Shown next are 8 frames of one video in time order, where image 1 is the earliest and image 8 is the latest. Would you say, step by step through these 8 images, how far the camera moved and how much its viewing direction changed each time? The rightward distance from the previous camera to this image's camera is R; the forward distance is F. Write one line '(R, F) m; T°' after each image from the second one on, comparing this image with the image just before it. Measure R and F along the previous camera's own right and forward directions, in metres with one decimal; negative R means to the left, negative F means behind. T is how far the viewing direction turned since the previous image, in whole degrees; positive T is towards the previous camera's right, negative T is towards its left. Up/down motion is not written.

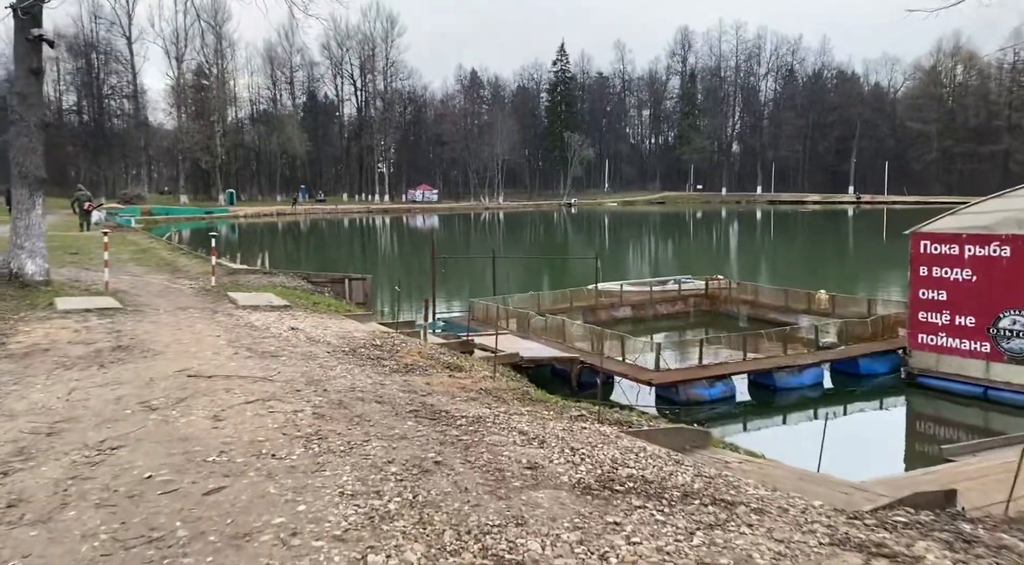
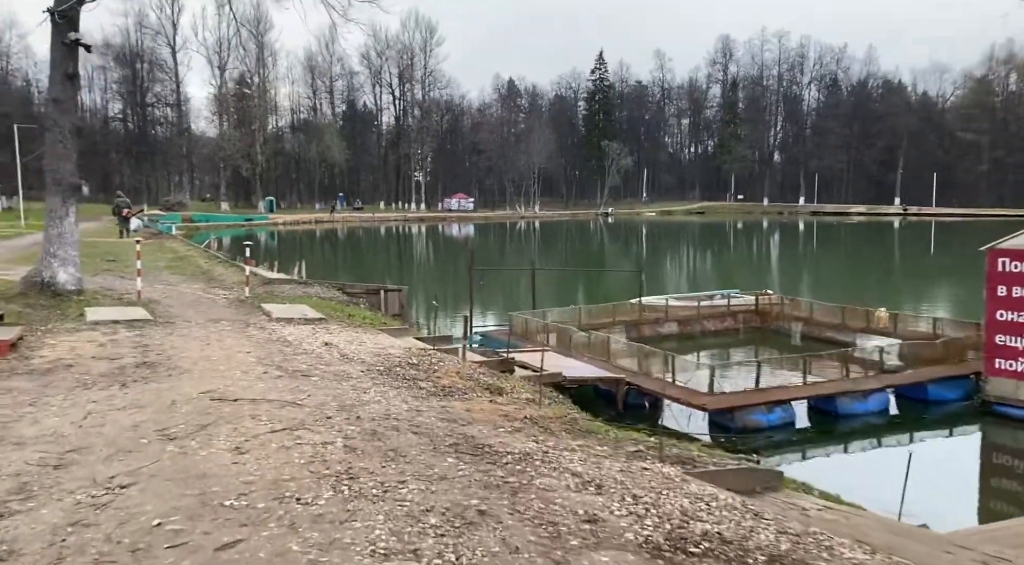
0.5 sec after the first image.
(-0.1, +0.7) m; -2°
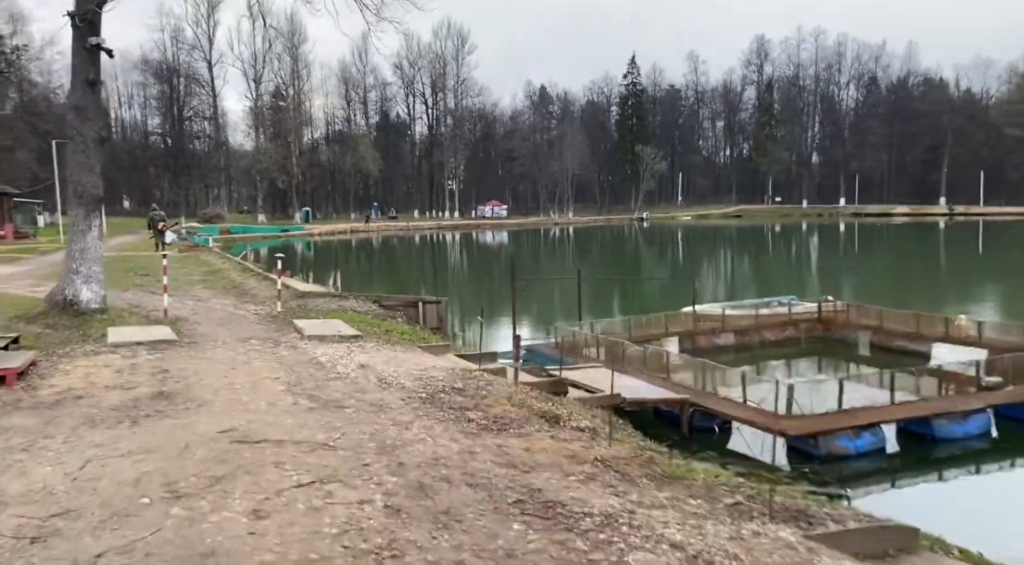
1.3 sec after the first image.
(-0.2, +1.2) m; -2°
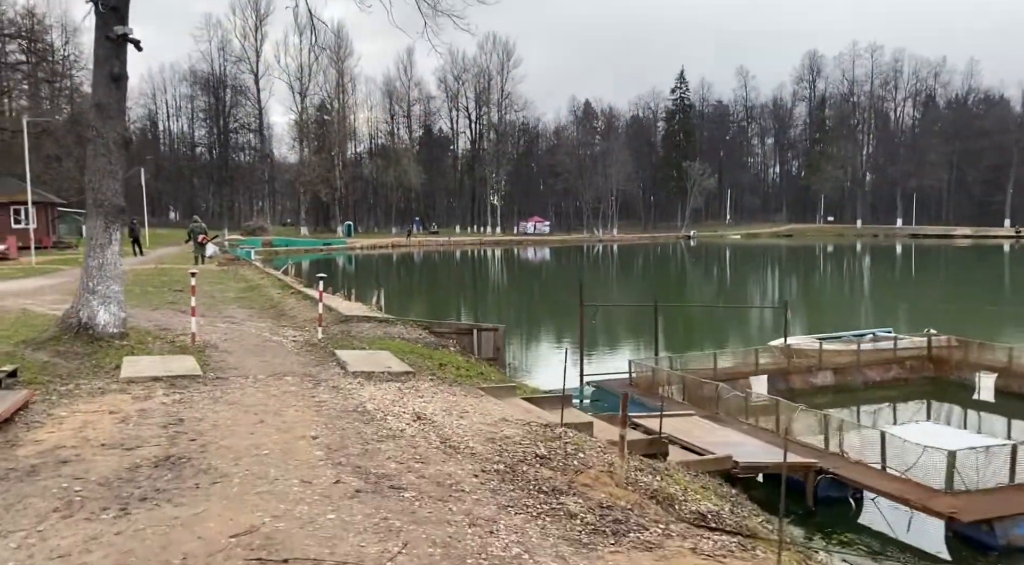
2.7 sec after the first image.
(-0.6, +2.1) m; -3°
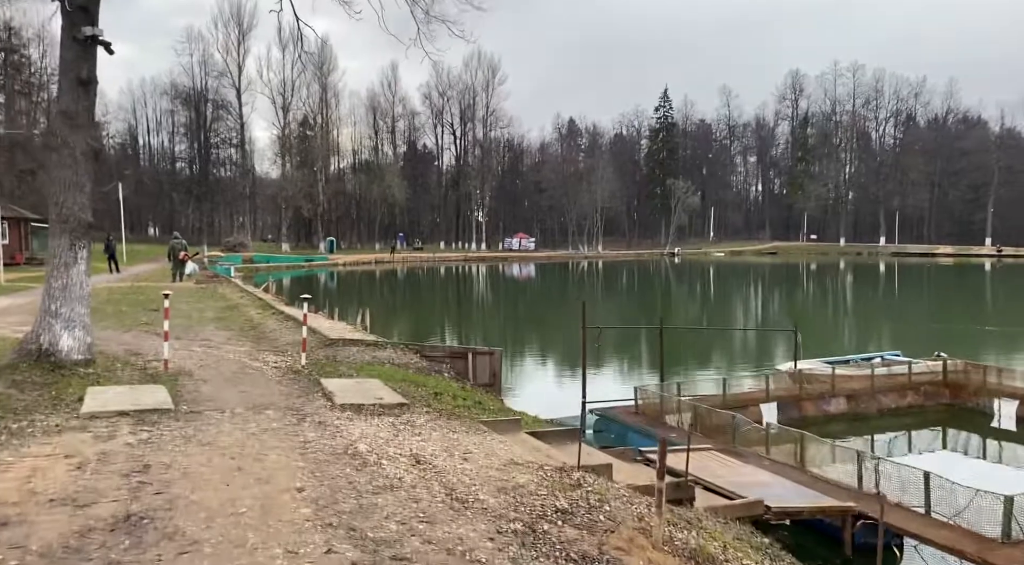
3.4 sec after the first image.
(-0.3, +1.0) m; +1°
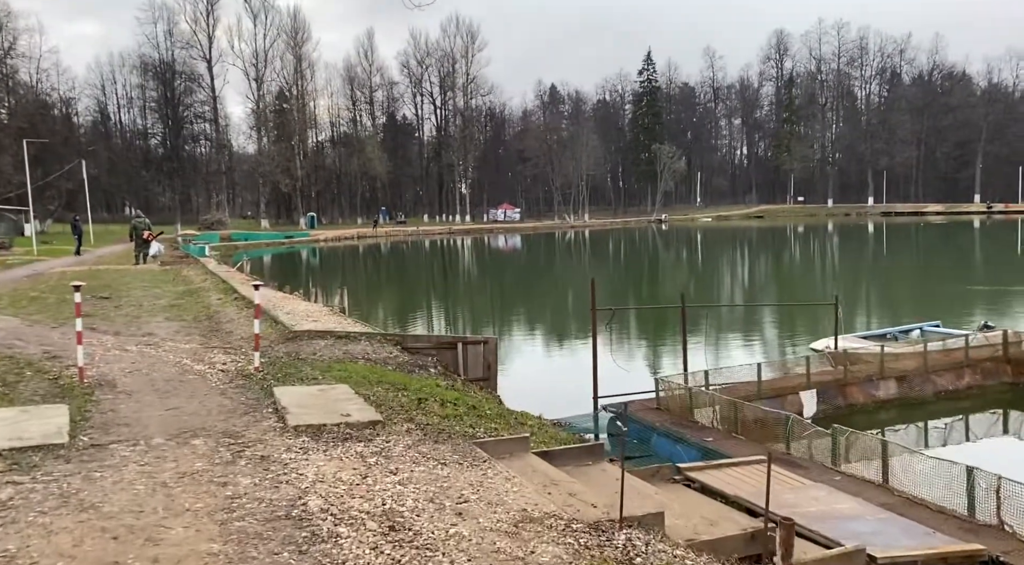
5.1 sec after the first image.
(-0.2, +2.6) m; +1°
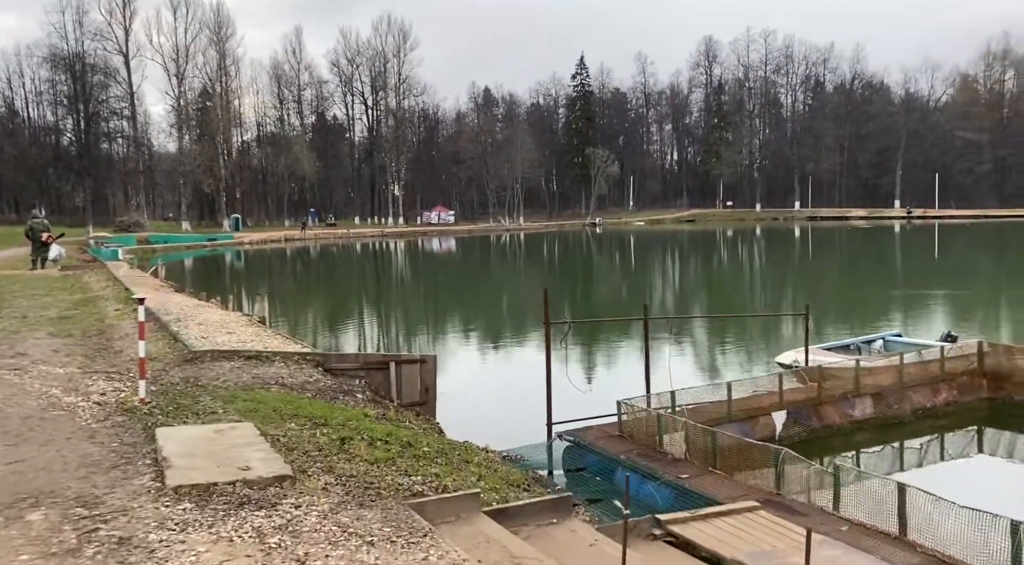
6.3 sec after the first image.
(-0.1, +1.8) m; +4°
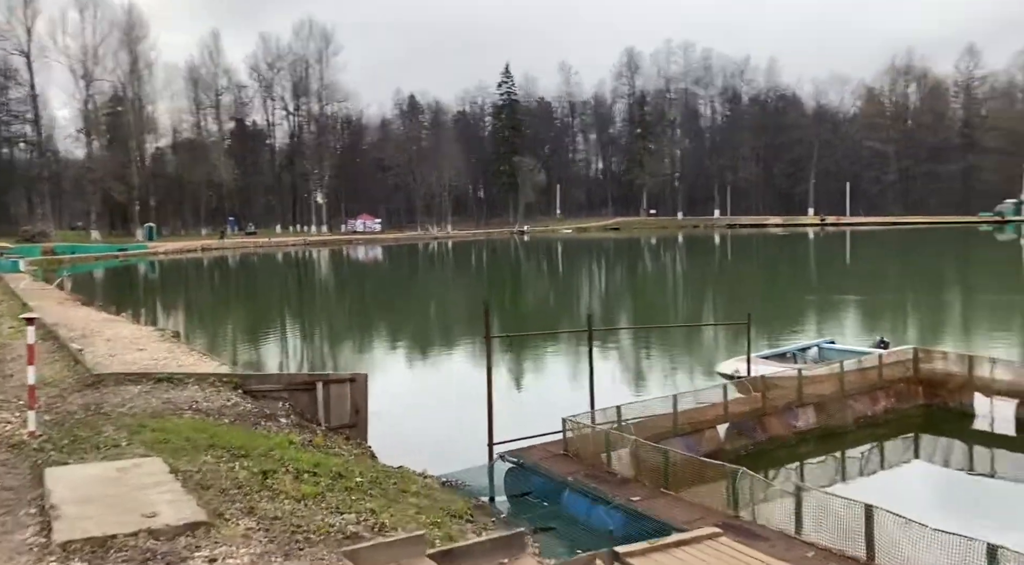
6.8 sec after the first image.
(-0.1, +0.7) m; +5°
